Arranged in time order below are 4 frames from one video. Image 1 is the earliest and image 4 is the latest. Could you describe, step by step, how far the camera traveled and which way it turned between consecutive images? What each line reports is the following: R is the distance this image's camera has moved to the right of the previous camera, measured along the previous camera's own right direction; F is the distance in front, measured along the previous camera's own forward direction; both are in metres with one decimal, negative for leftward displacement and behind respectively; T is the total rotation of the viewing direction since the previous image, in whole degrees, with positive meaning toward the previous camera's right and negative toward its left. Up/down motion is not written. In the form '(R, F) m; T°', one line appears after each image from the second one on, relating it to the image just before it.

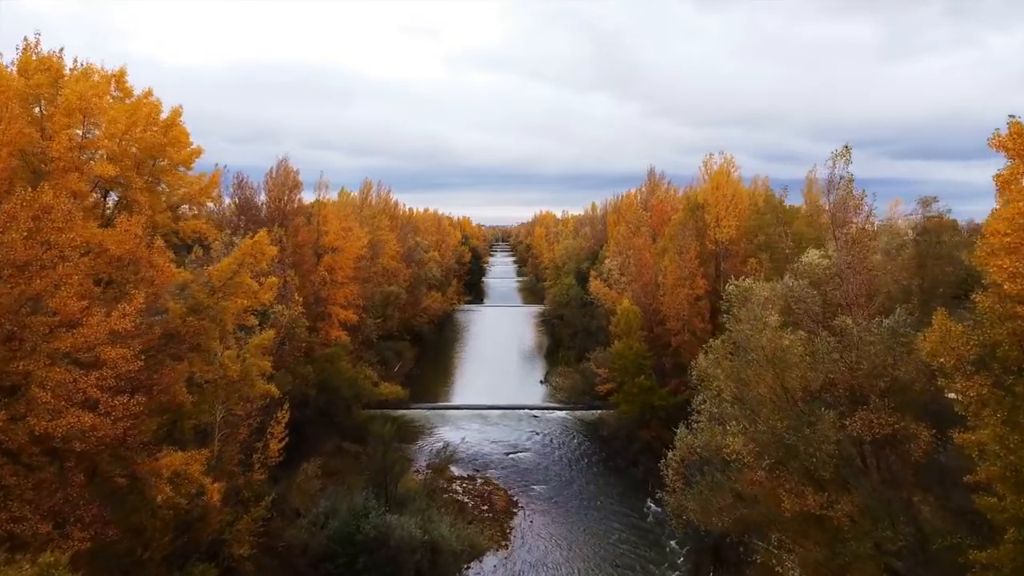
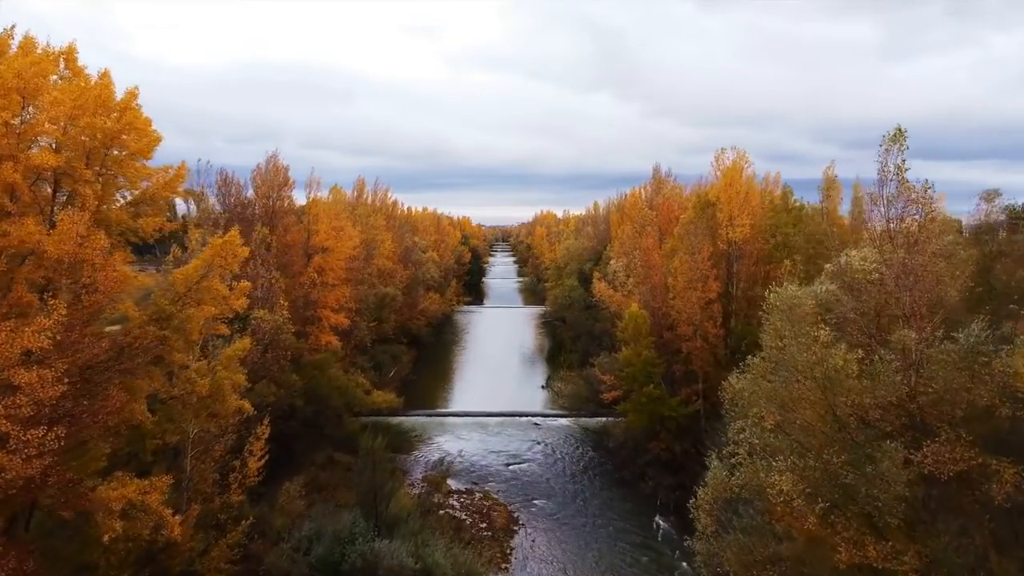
(0.0, +1.6) m; 0°
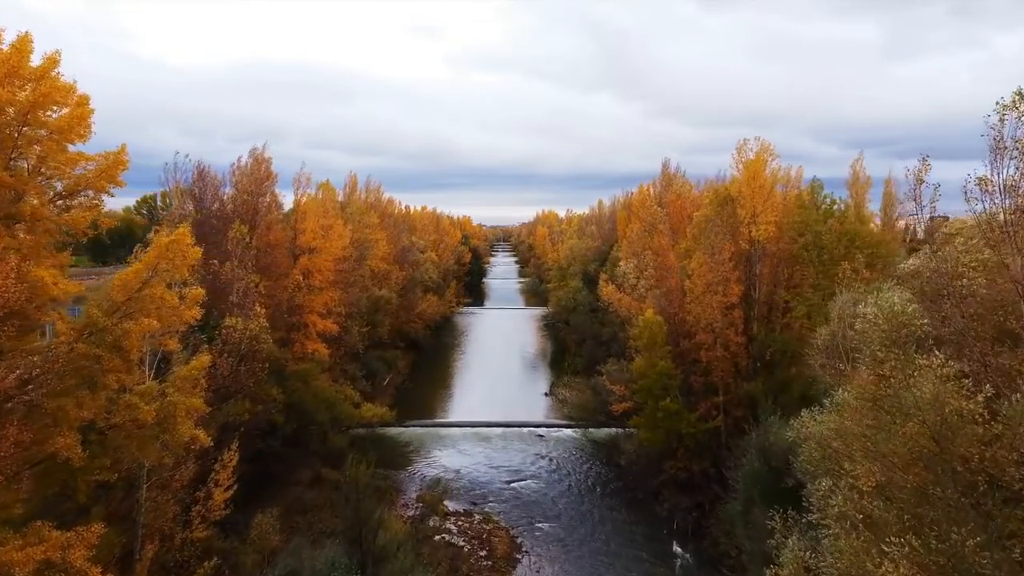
(-0.1, +2.2) m; 0°
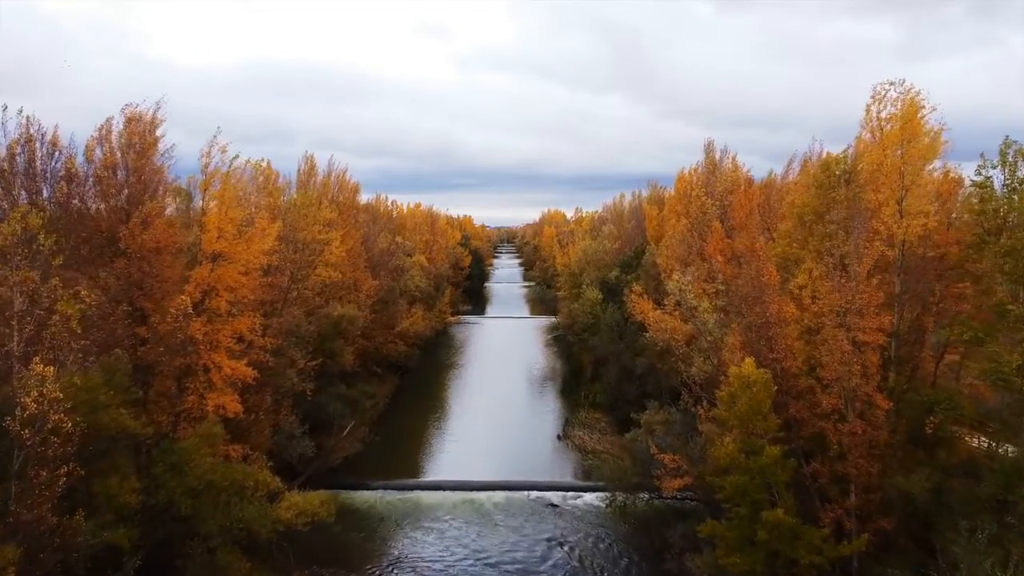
(0.0, +8.7) m; 0°
